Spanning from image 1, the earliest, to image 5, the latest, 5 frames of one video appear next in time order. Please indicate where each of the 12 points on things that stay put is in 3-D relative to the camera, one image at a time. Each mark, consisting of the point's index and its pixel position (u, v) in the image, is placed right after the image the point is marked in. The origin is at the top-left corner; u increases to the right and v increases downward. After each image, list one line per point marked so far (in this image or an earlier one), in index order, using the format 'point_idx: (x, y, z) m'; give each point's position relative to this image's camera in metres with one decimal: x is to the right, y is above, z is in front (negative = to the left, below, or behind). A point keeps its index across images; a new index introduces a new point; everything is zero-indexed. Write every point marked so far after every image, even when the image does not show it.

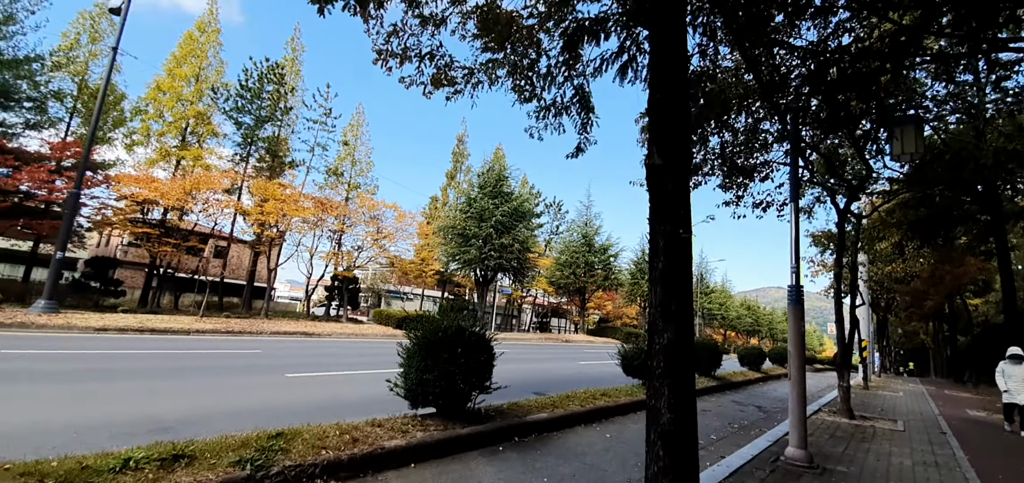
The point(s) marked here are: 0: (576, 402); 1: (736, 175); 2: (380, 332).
0: (+0.9, -2.2, +6.9) m
1: (+5.2, +1.6, +11.5) m
2: (-5.0, -3.2, +18.4) m
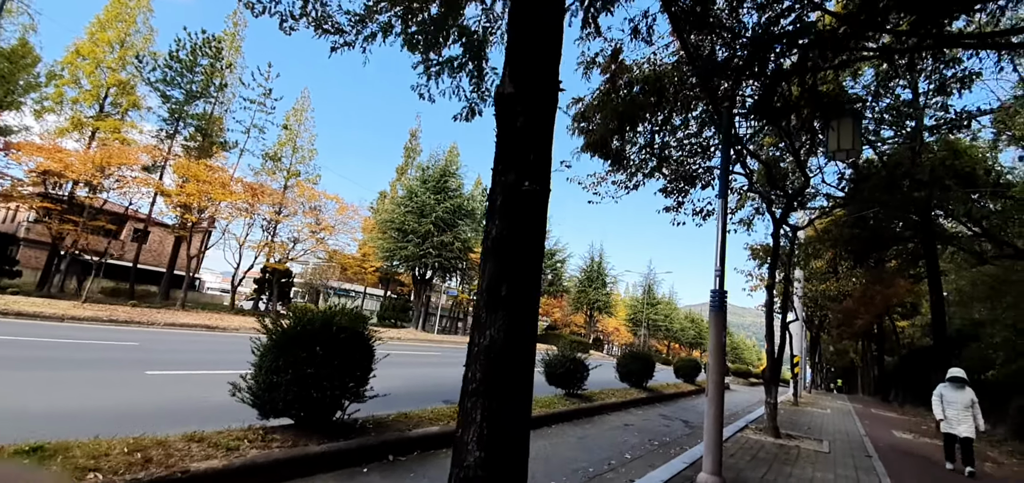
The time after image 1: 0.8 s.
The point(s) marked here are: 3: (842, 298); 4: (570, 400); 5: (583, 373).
0: (-0.4, -2.1, +6.1) m
1: (+3.8, +1.4, +11.1) m
2: (-7.2, -2.8, +17.0) m
3: (+12.9, -2.1, +19.7) m
4: (+0.9, -2.6, +8.2) m
5: (+1.3, -2.3, +8.9) m
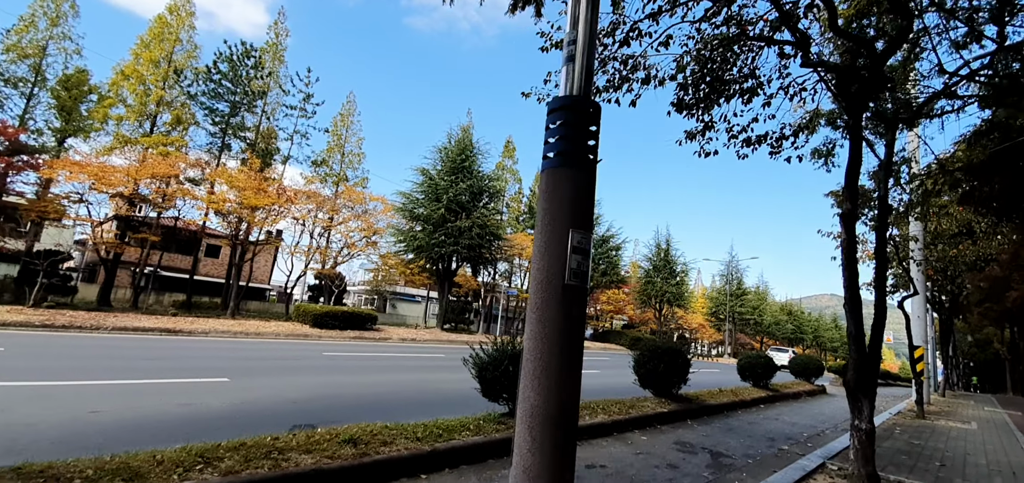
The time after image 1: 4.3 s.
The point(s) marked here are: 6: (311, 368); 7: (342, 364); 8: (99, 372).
0: (-1.8, -1.4, +3.2) m
1: (+2.9, +2.3, +7.5) m
2: (-6.7, -2.5, +15.1) m
3: (+13.6, -0.6, +14.3) m
4: (-0.1, -1.9, +5.1) m
5: (+0.3, -1.5, +5.7) m
6: (-4.0, -2.5, +9.9) m
7: (-3.7, -2.7, +10.9) m
8: (-6.2, -1.9, +7.4) m
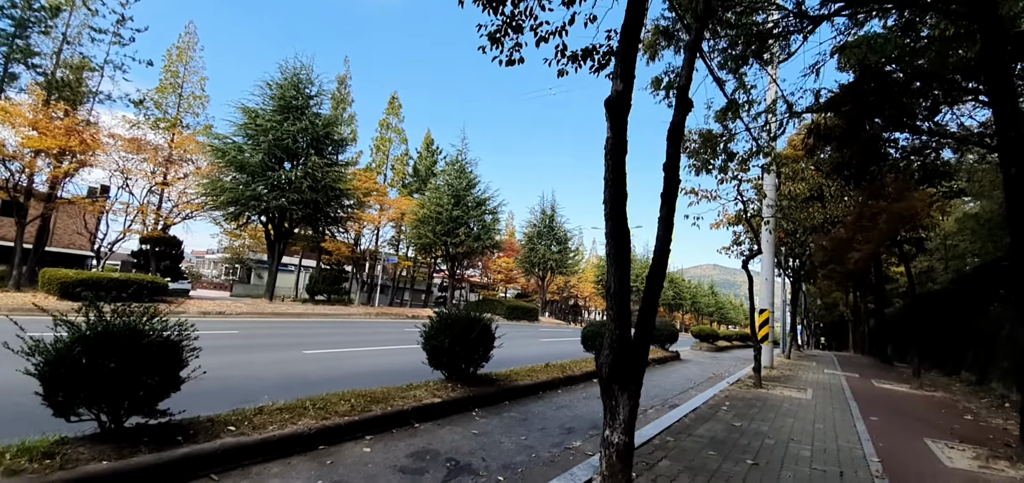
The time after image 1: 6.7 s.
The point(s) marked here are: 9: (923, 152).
0: (-4.0, -0.9, +0.6) m
1: (-0.1, +3.1, +5.5) m
2: (-11.0, -1.3, +11.5) m
3: (+9.1, +0.4, +14.3) m
4: (-2.7, -1.2, +2.8) m
5: (-2.4, -0.9, +3.5) m
6: (-7.4, -1.6, +6.9) m
7: (-7.3, -1.7, +7.9) m
8: (-9.1, -1.1, +4.0) m
9: (+7.6, +1.6, +9.2) m
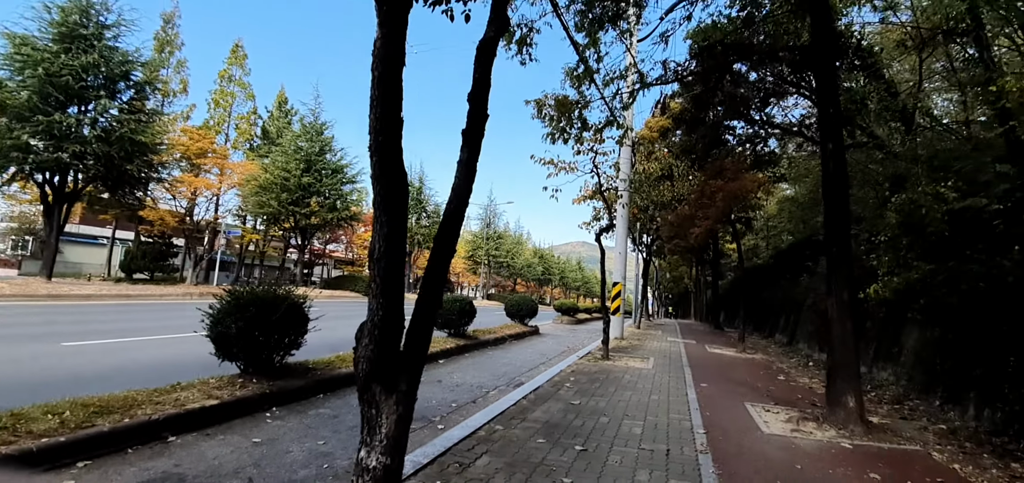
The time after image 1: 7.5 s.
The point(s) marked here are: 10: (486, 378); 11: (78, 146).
0: (-4.5, -0.8, -1.2) m
1: (-1.8, +3.4, +4.3) m
2: (-13.9, -0.6, +7.6) m
3: (+5.0, +1.1, +15.2) m
4: (-3.7, -1.0, +1.2) m
5: (-3.6, -0.6, +1.9) m
6: (-9.3, -1.1, +4.1) m
7: (-9.4, -1.2, +5.1) m
8: (-10.2, -0.8, +0.9) m
9: (+4.8, +2.1, +9.8) m
10: (-0.4, -2.0, +7.3) m
11: (-10.6, +2.4, +12.6) m
